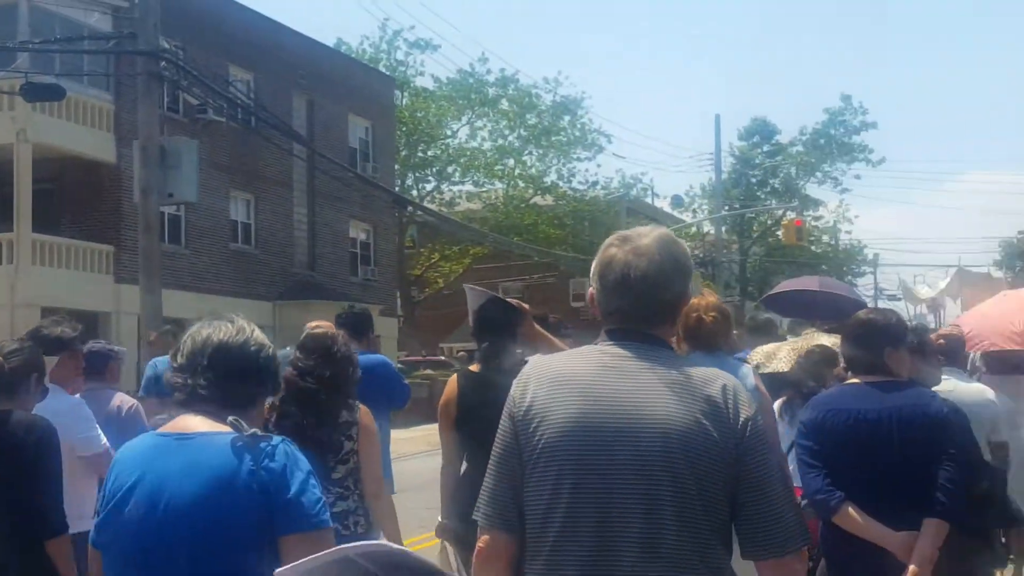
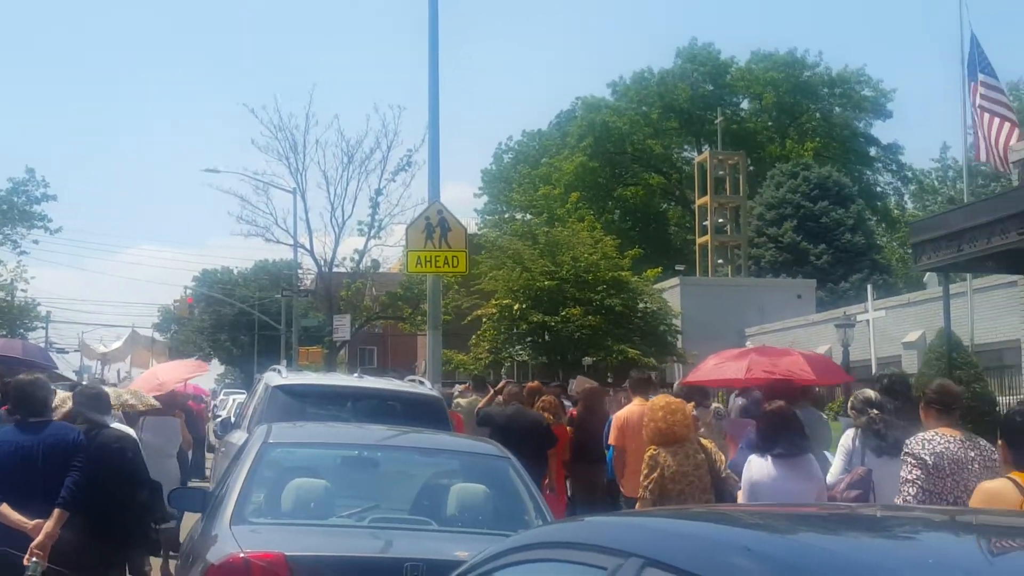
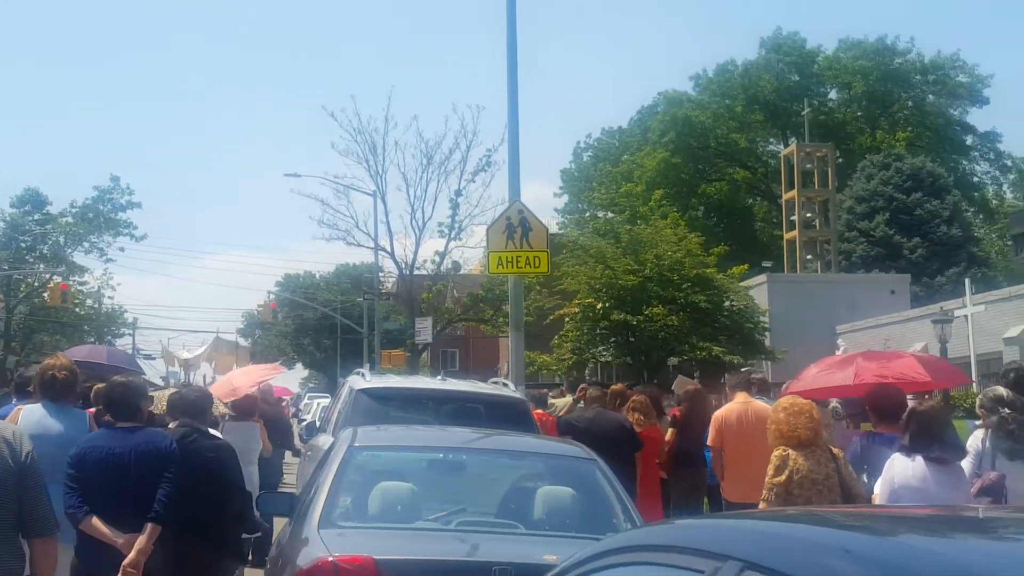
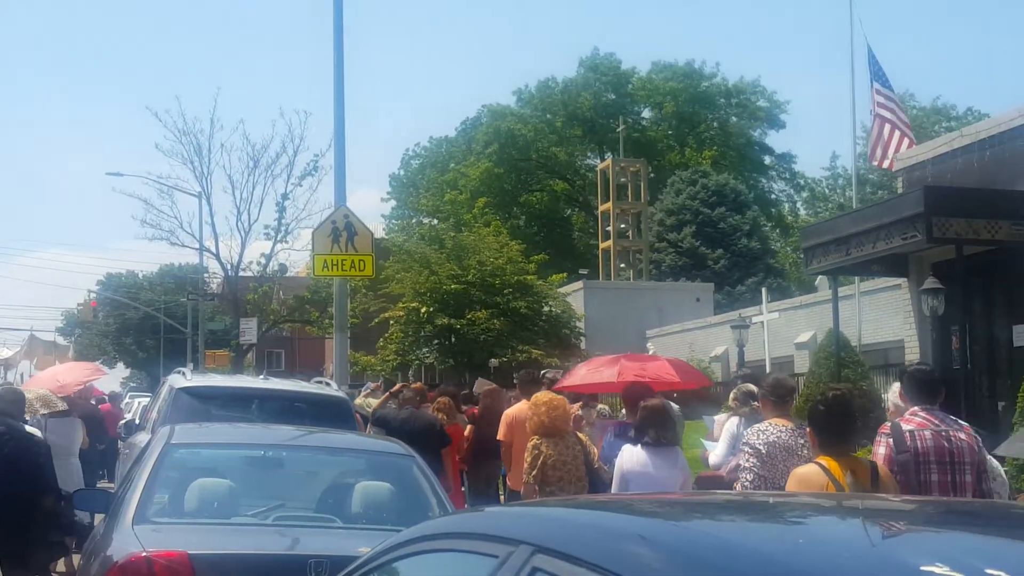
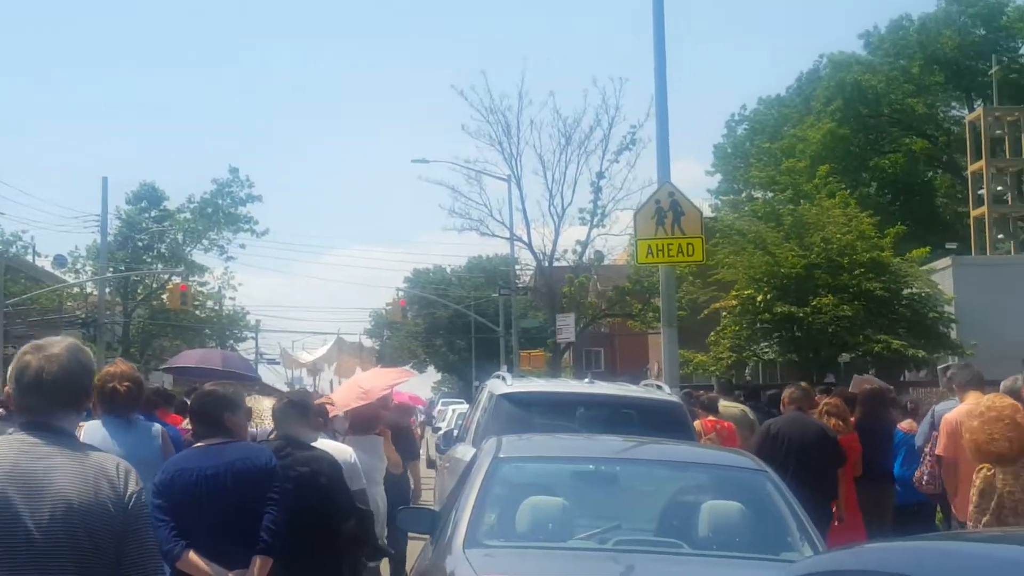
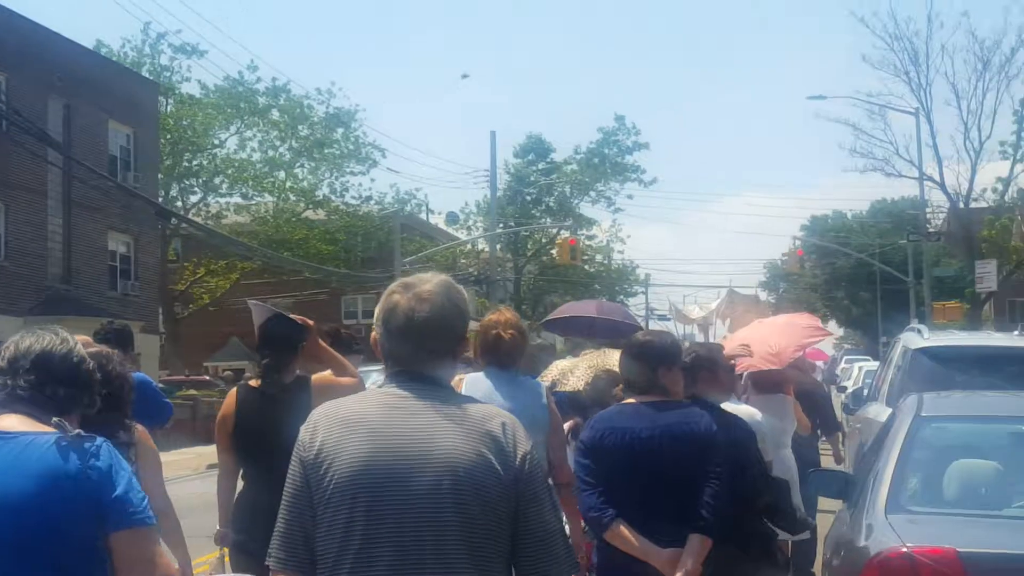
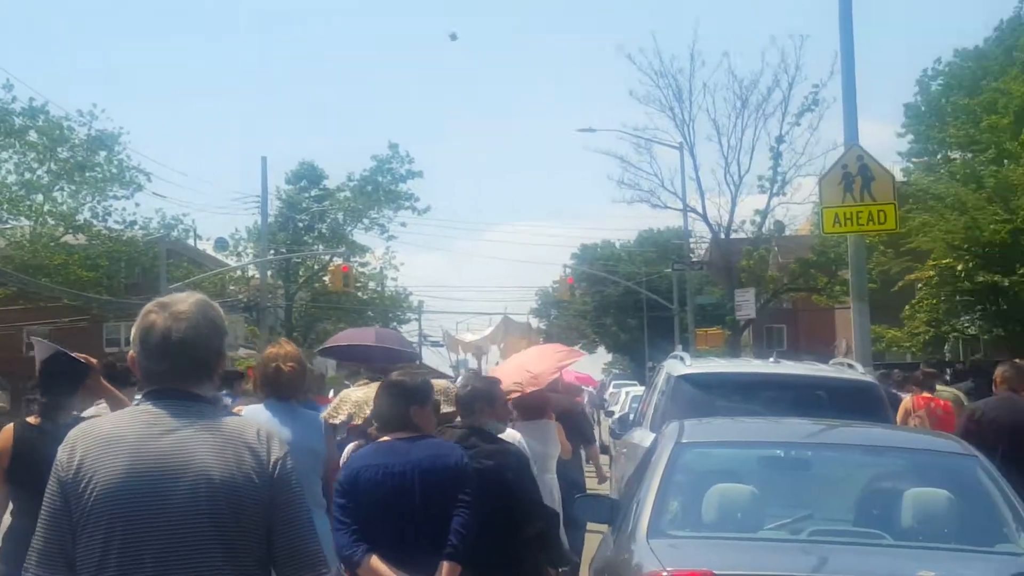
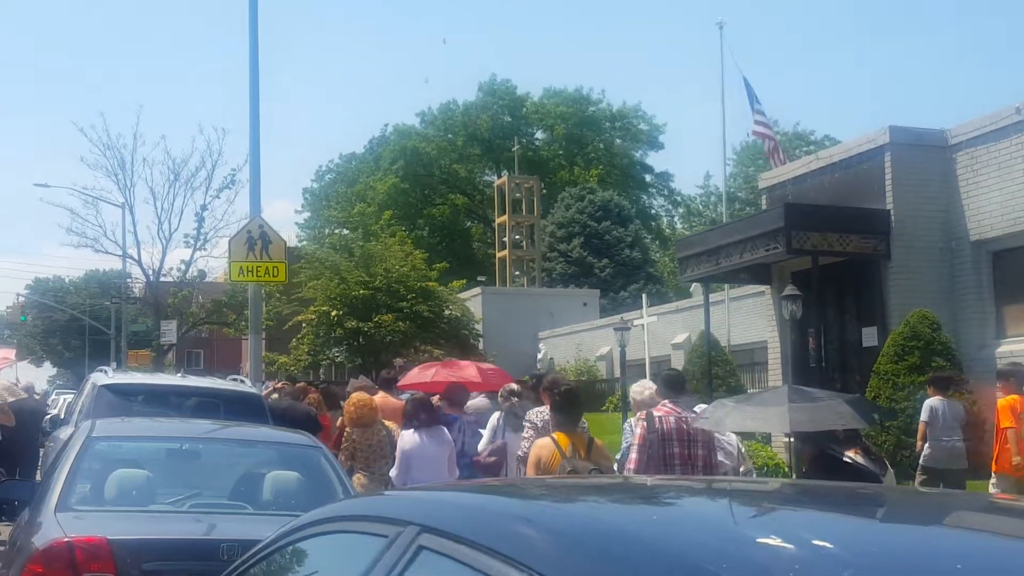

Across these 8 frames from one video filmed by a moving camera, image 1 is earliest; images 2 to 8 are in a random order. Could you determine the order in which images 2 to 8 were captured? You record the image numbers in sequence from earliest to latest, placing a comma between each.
6, 7, 5, 3, 2, 4, 8
